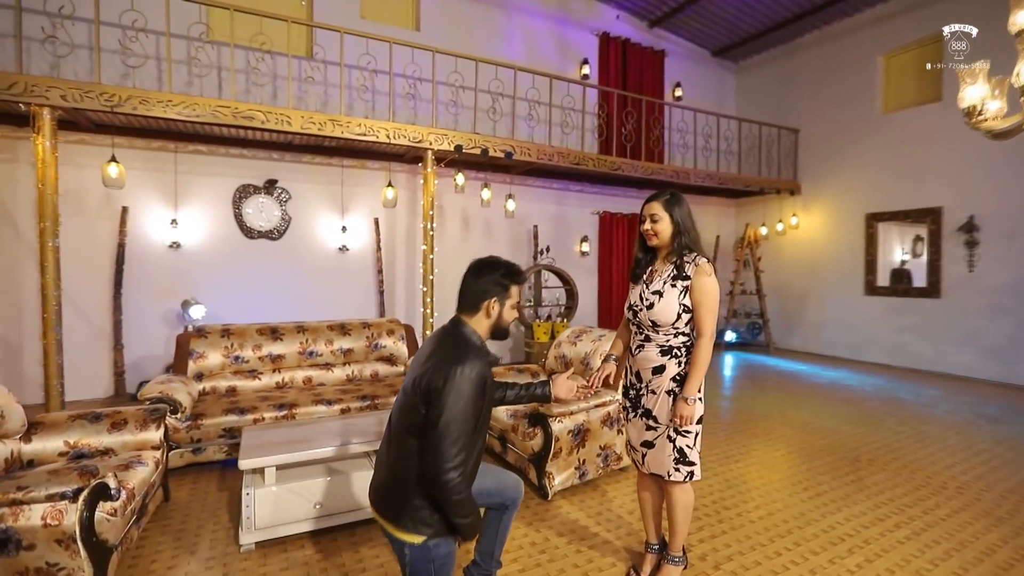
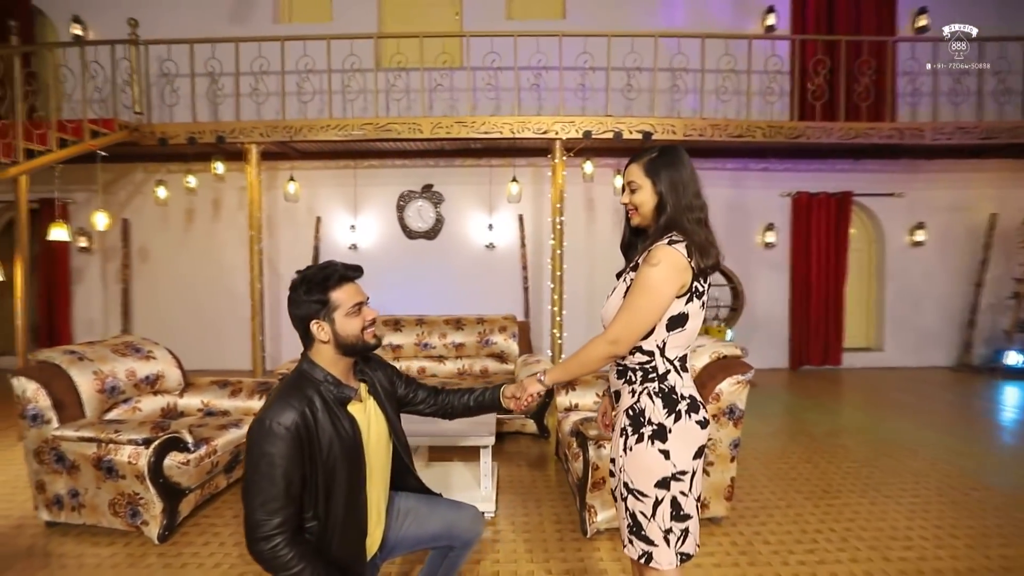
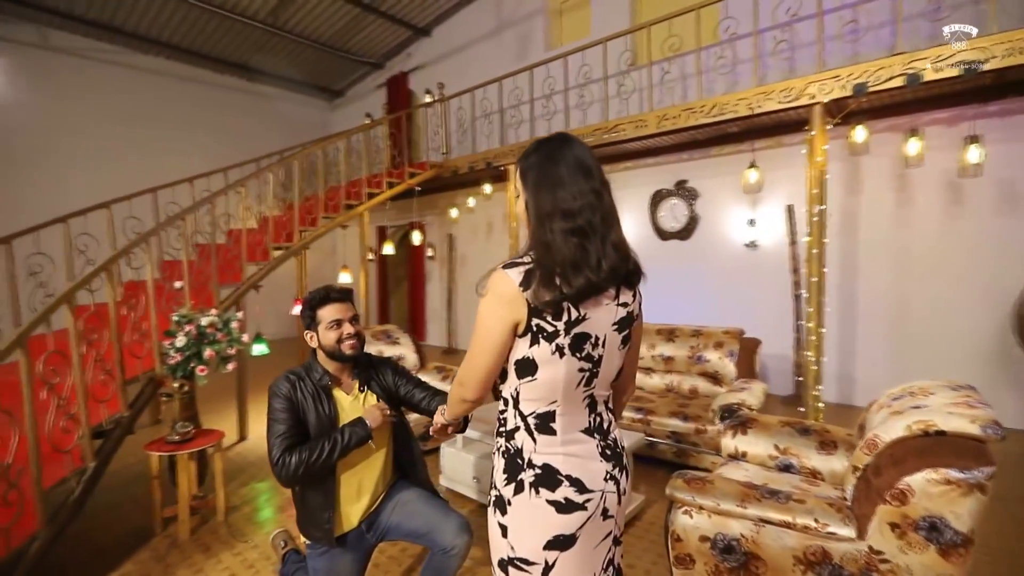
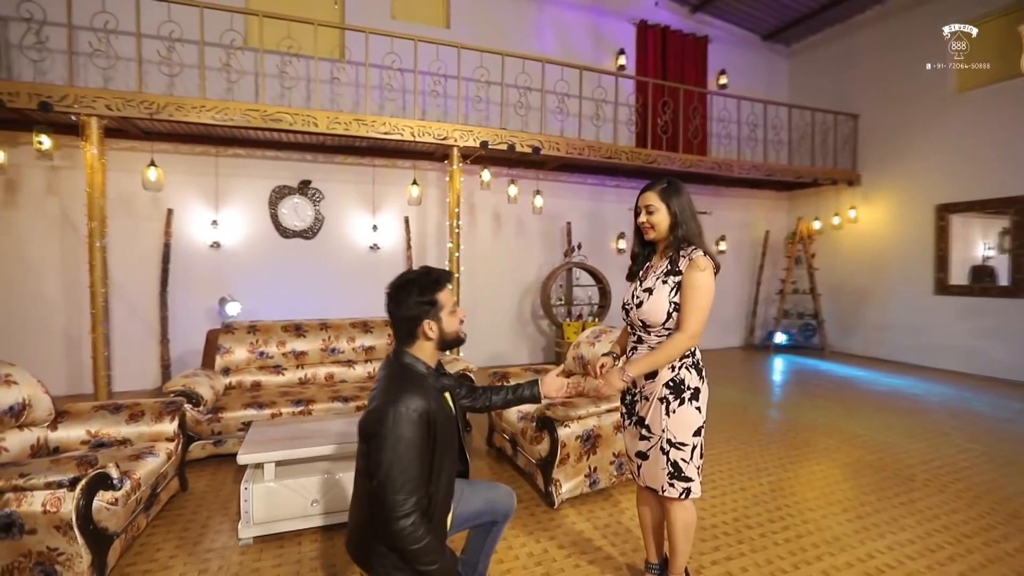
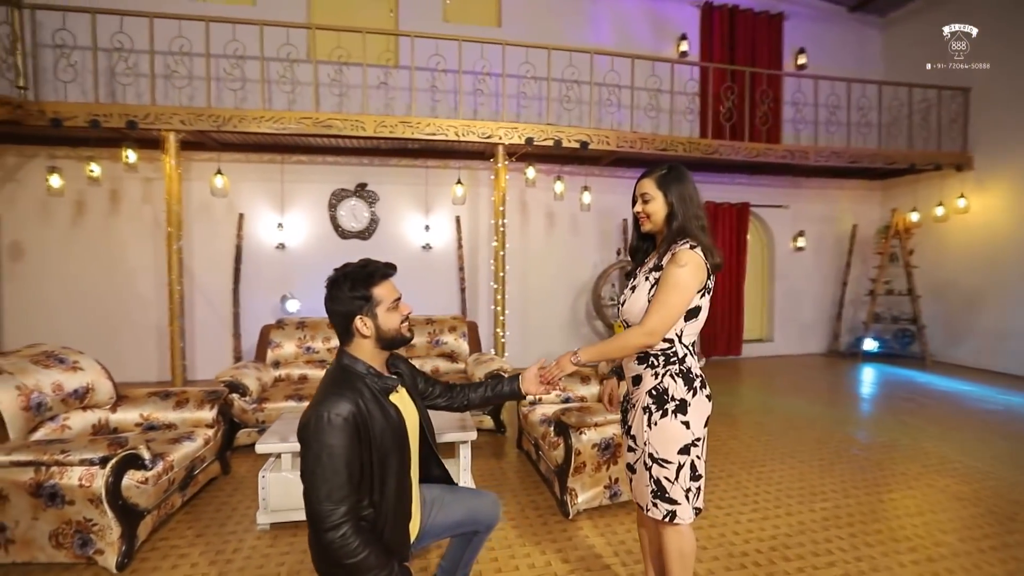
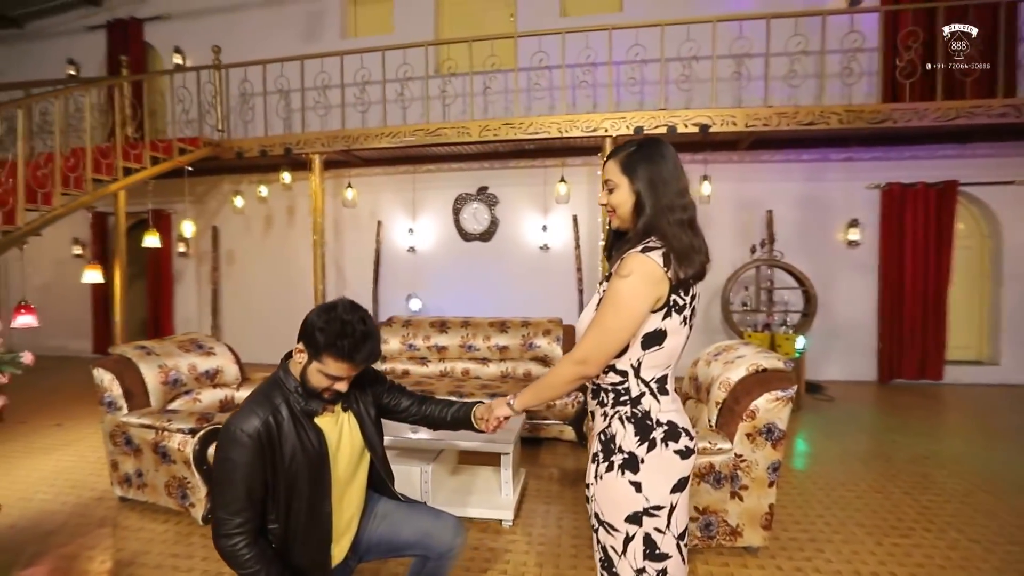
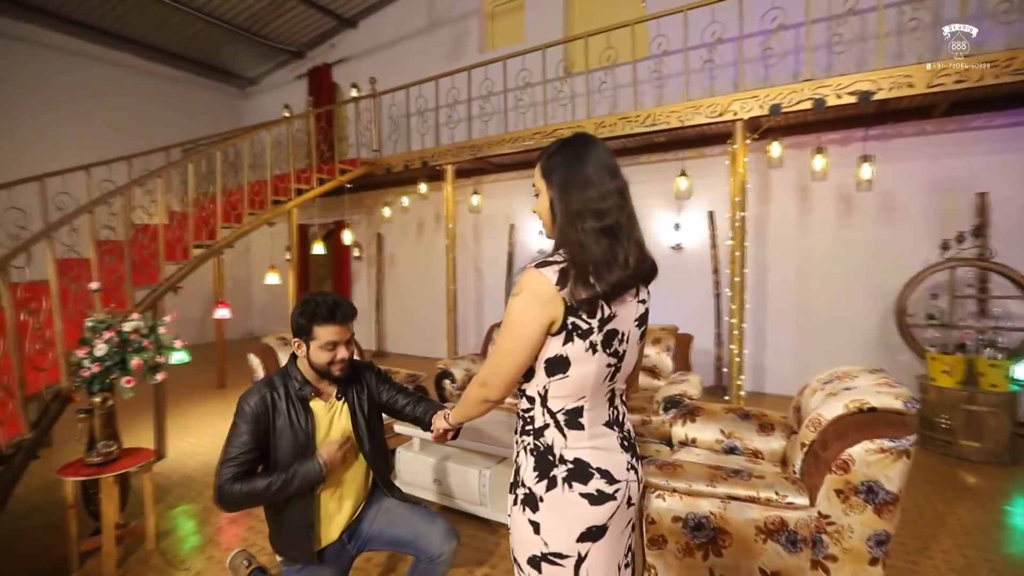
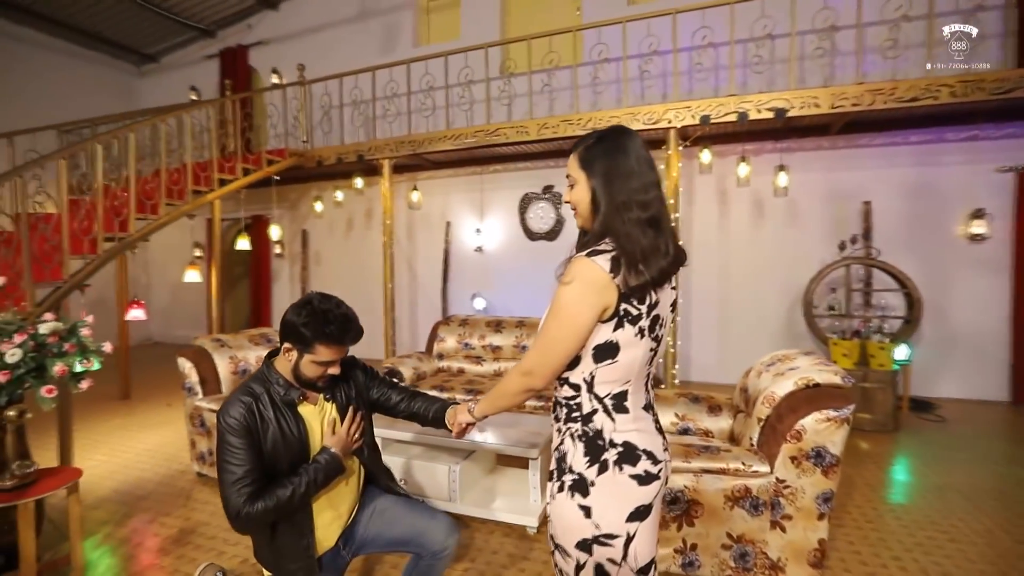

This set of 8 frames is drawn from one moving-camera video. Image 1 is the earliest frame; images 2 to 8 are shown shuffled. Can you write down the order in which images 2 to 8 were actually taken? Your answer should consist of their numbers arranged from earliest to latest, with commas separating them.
4, 5, 2, 6, 8, 7, 3
